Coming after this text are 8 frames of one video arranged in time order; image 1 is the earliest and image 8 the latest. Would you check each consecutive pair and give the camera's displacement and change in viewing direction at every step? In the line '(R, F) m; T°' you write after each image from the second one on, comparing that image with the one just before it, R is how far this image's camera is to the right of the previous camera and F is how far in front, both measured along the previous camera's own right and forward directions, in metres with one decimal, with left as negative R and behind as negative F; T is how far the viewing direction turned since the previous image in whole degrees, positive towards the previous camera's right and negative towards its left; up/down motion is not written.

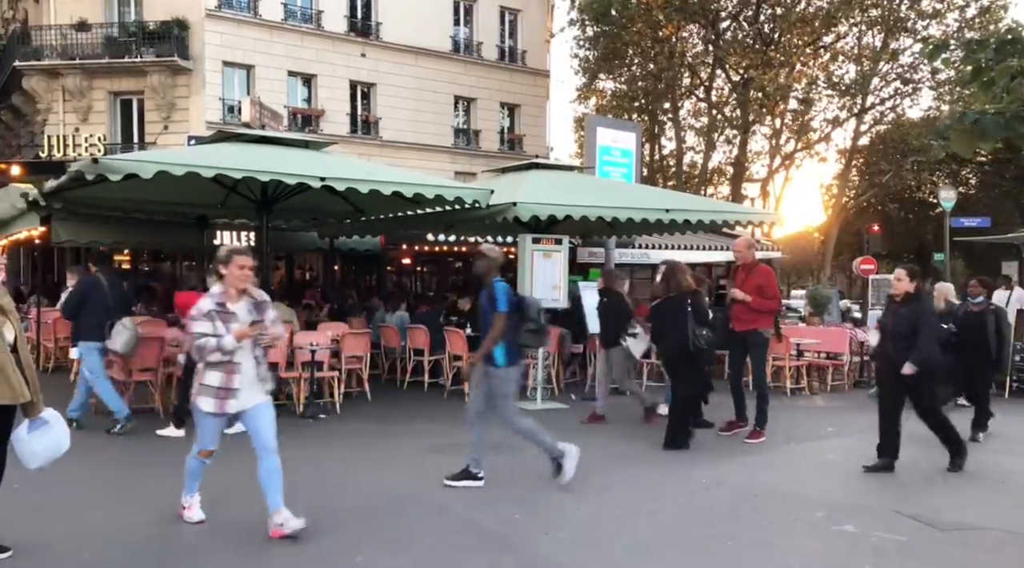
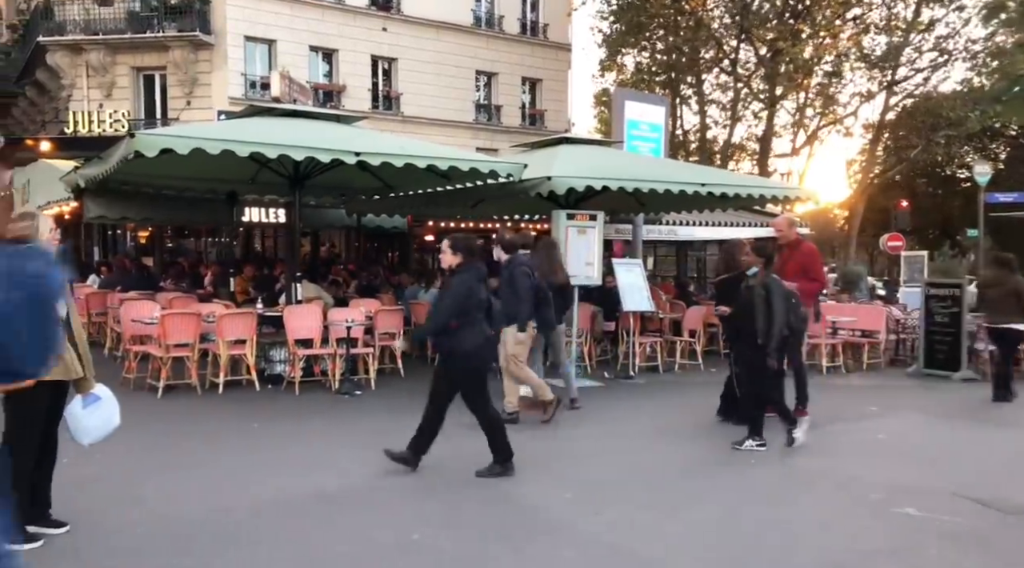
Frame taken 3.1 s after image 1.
(-0.2, +0.1) m; -1°
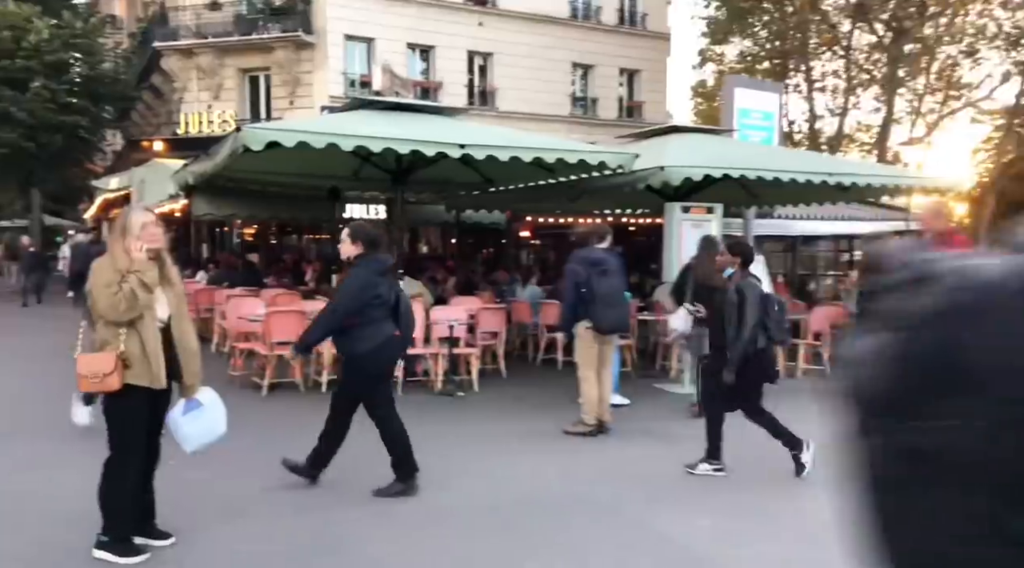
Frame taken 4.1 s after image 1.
(-0.2, +0.4) m; -6°
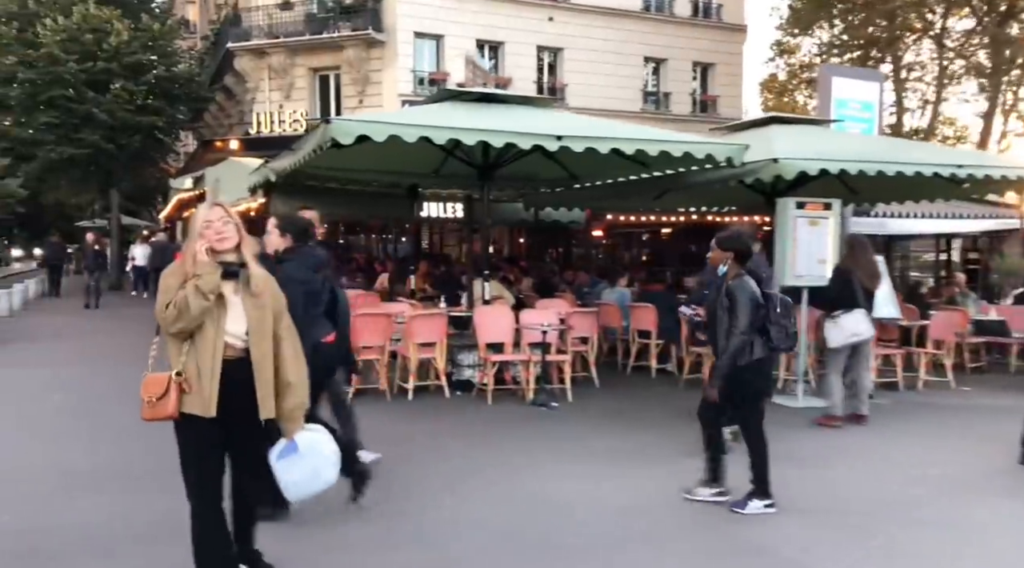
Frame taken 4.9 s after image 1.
(-0.3, +0.6) m; -4°
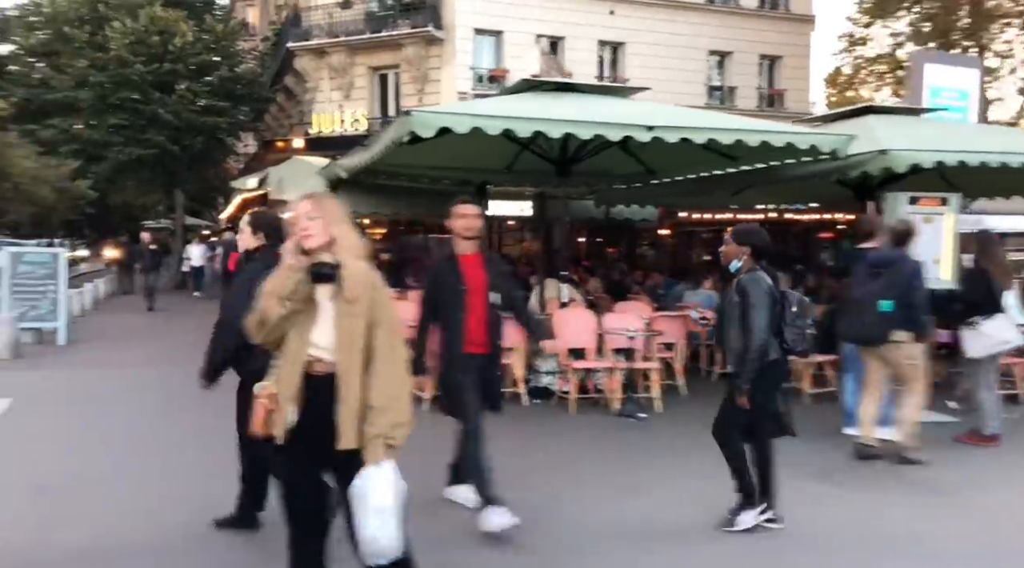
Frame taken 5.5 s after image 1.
(-0.3, +0.5) m; -3°
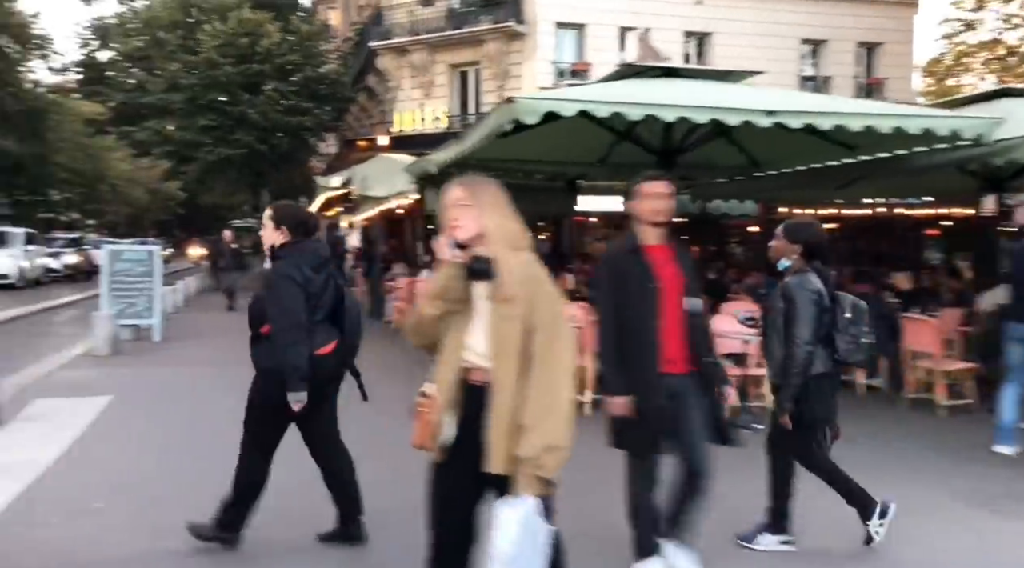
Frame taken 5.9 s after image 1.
(-0.2, +0.4) m; -5°
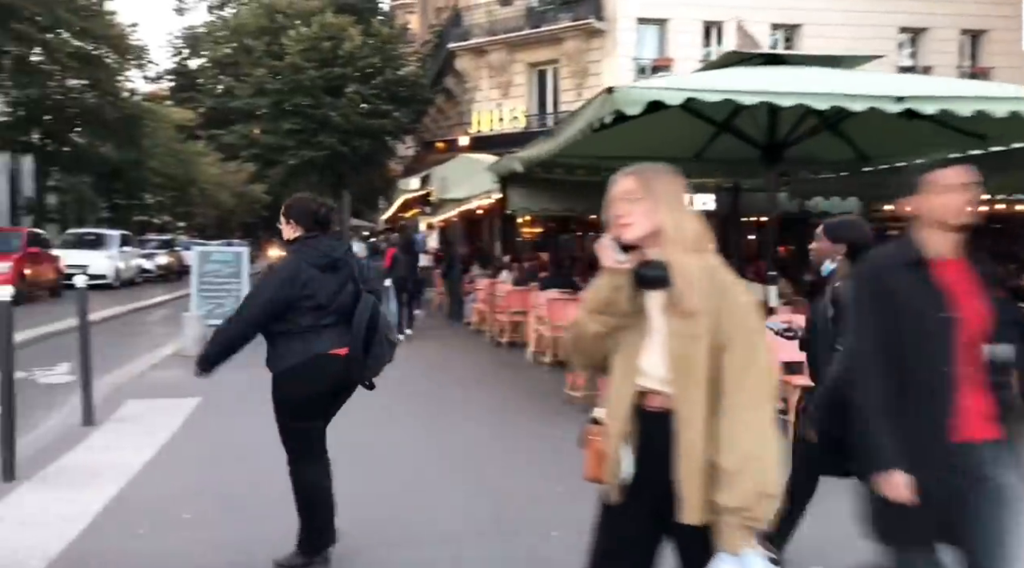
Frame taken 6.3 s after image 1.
(-0.2, +0.4) m; -5°
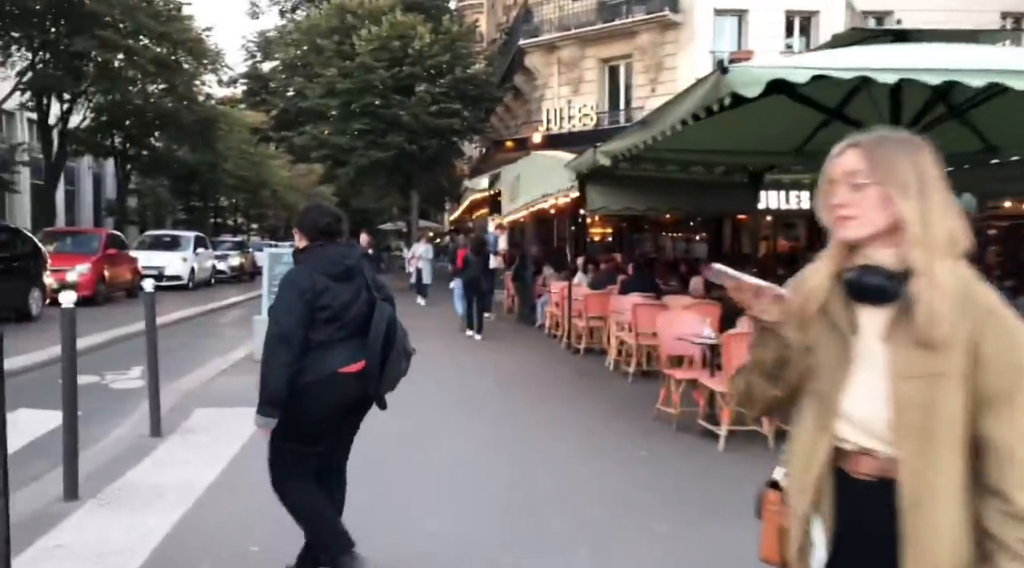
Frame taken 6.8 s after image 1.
(-0.2, +0.7) m; -4°
